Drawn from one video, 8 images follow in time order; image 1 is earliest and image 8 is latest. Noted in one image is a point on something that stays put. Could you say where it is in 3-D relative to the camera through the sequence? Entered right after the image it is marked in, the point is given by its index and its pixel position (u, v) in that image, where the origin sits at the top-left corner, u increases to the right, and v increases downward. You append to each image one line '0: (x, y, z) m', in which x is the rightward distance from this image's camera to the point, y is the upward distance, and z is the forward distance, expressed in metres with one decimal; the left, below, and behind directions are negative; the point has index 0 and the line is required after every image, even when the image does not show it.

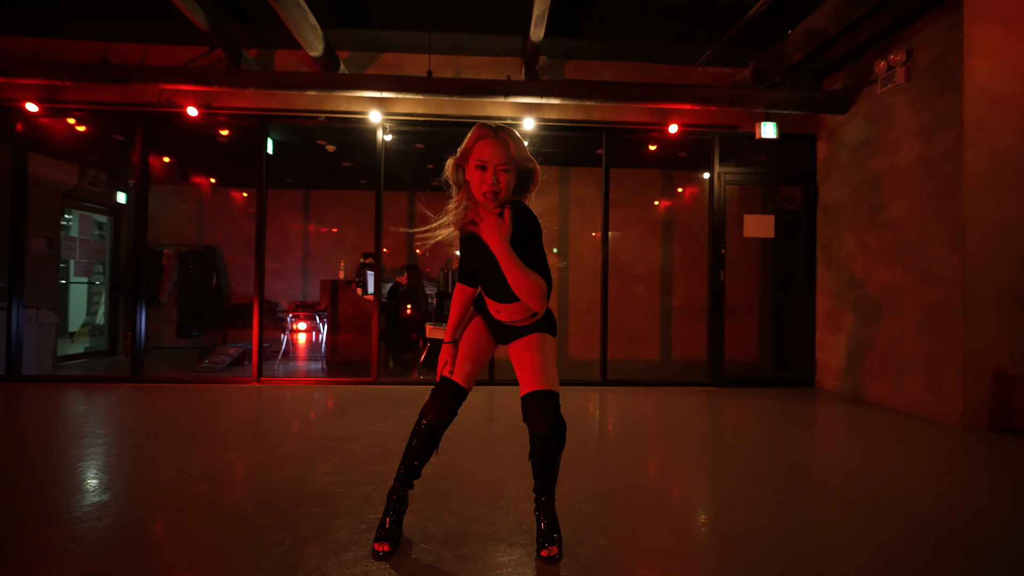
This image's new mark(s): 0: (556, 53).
0: (+0.4, +2.2, +4.5) m
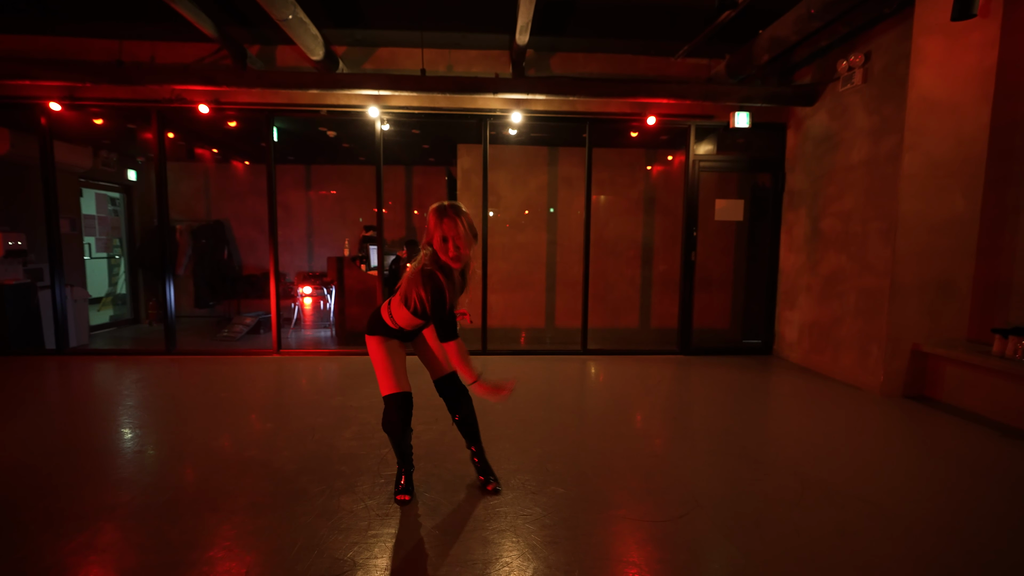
0: (+0.3, +2.4, +4.7) m
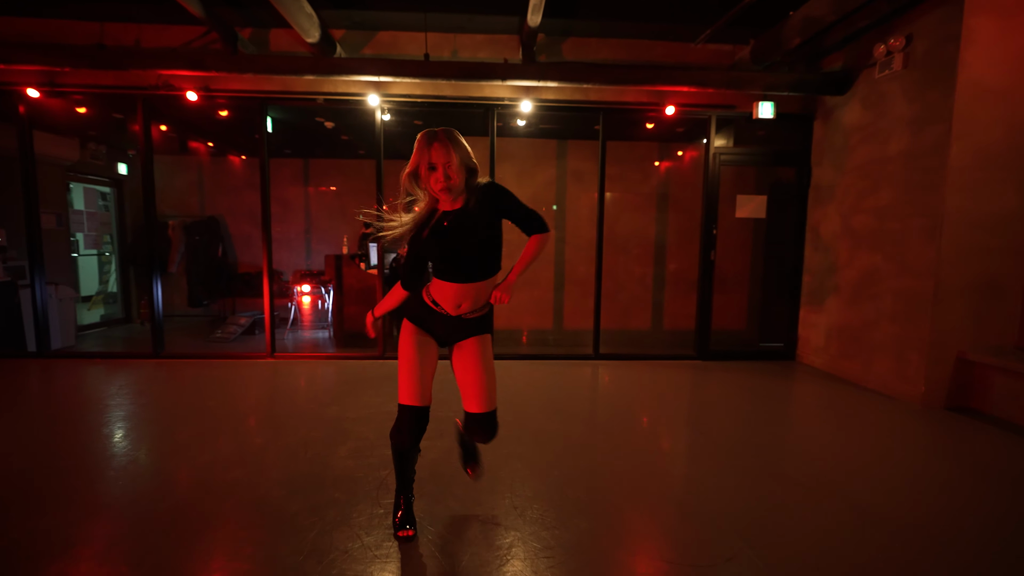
0: (+0.4, +2.4, +4.4) m
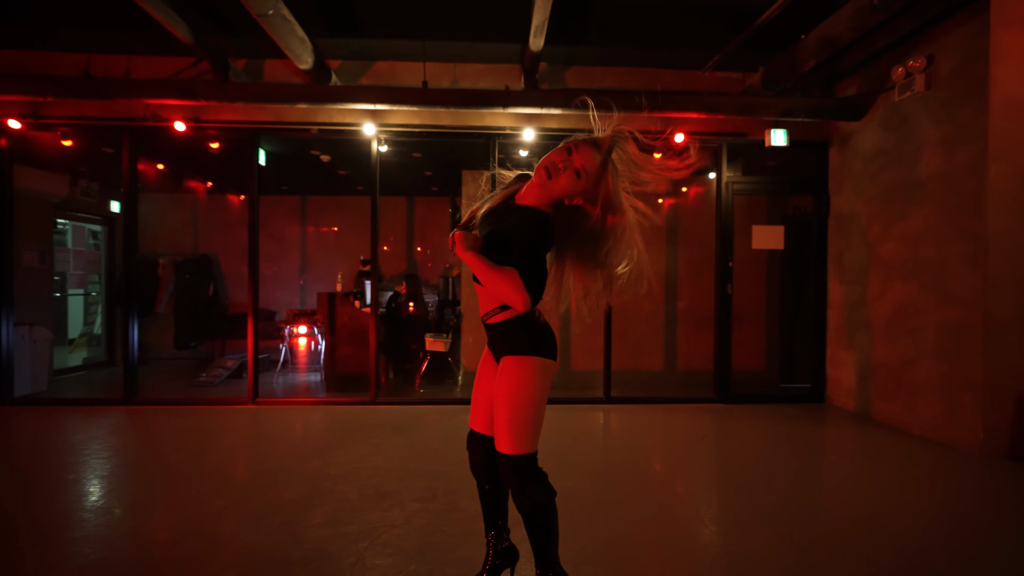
0: (+0.4, +2.1, +4.3) m
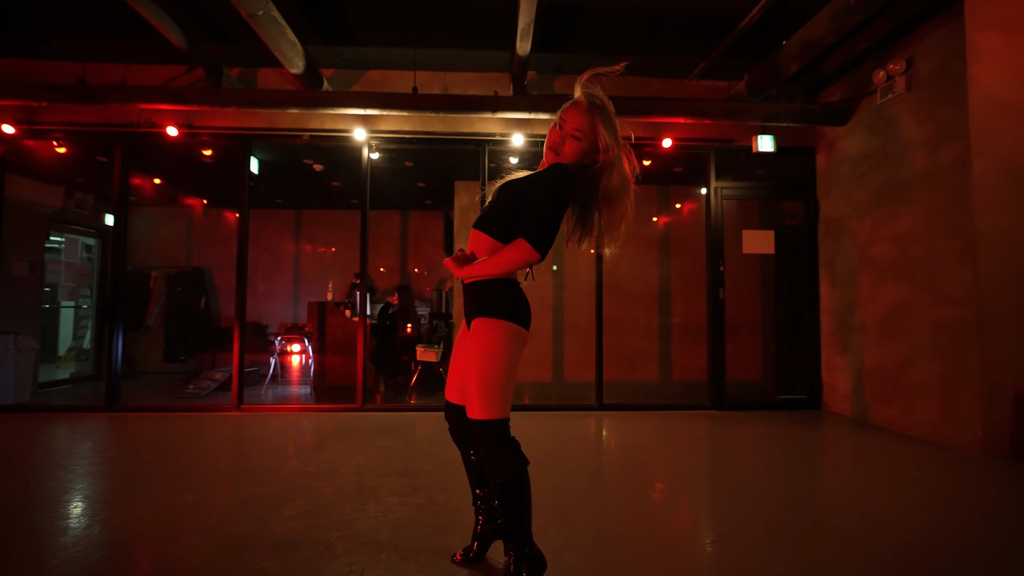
0: (+0.3, +2.1, +4.4) m
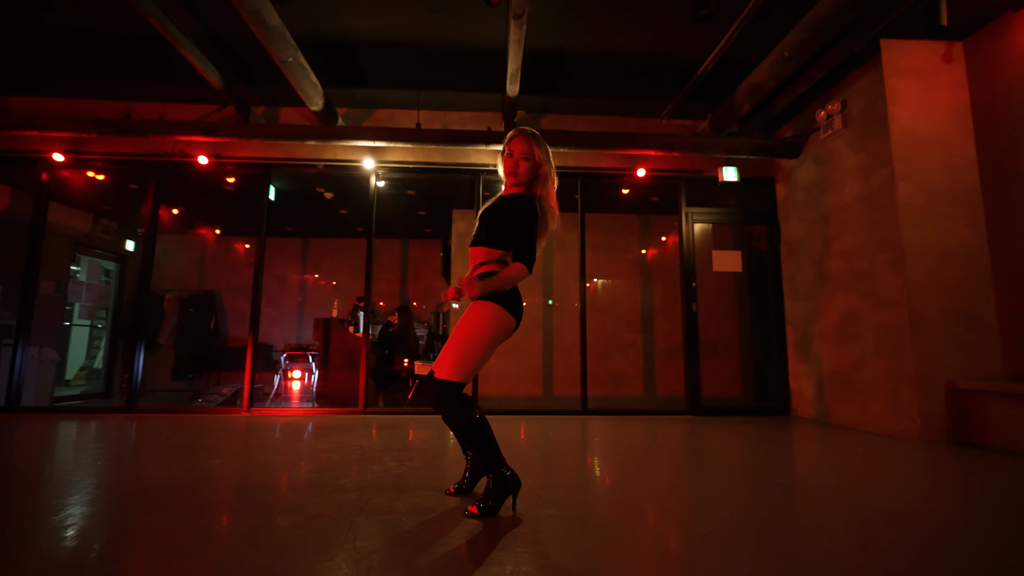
0: (+0.2, +1.9, +5.0) m
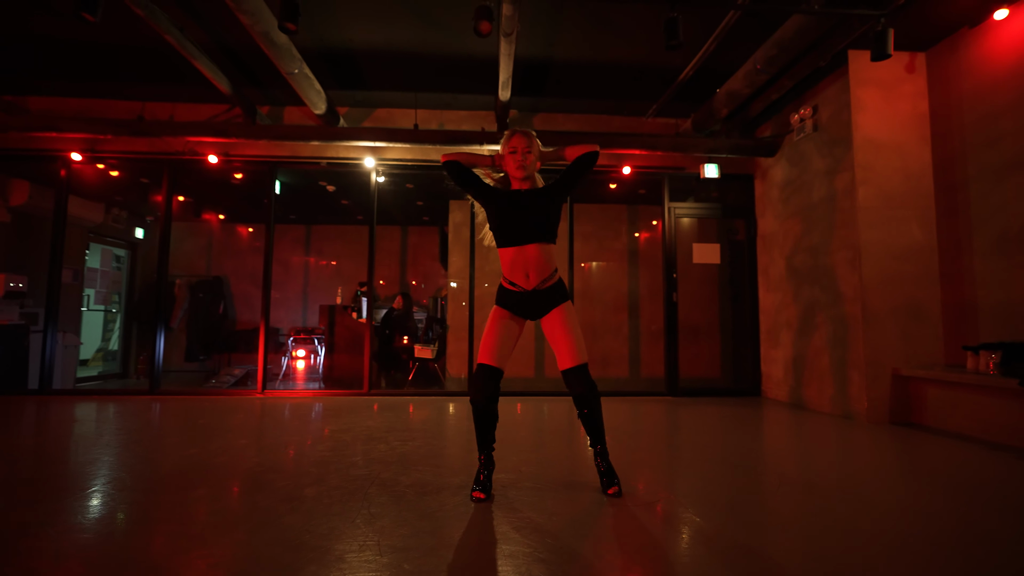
0: (+0.1, +2.0, +5.2) m
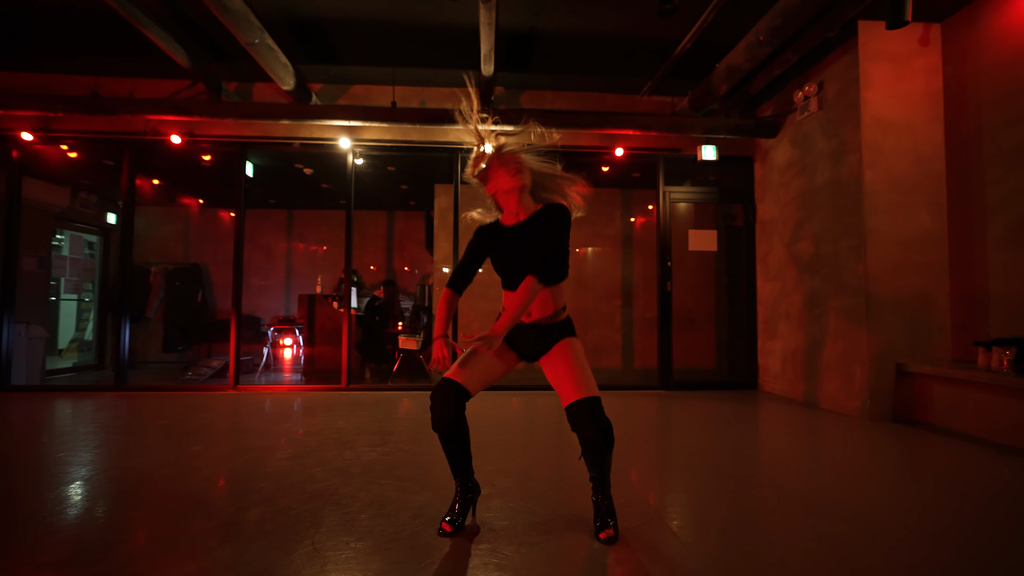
0: (0.0, +2.1, +4.9) m
